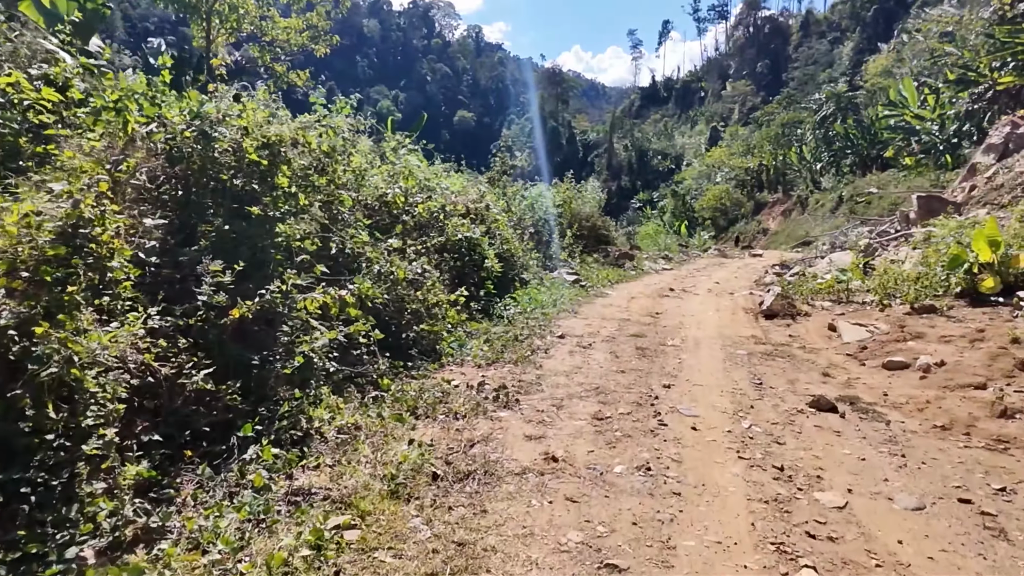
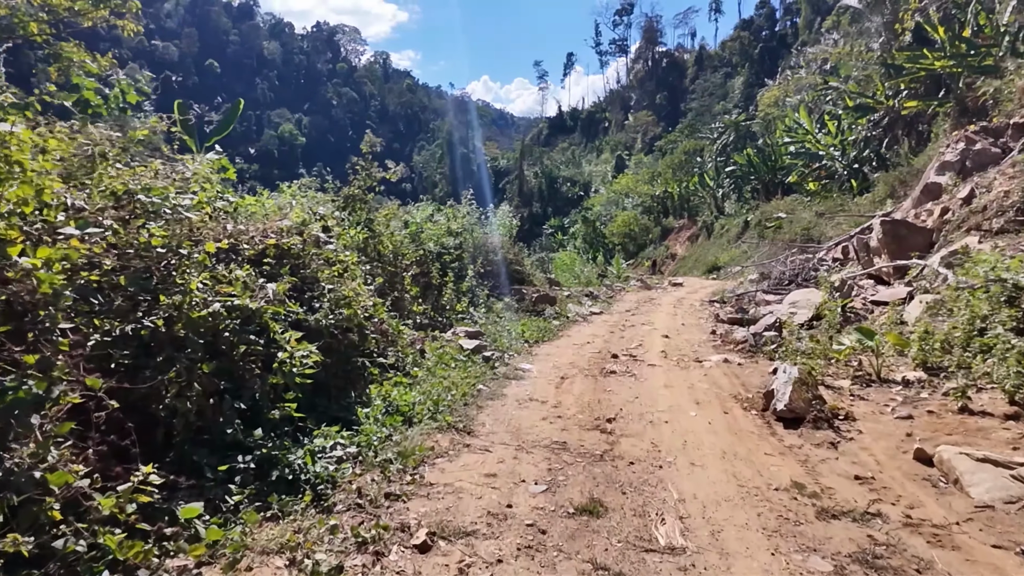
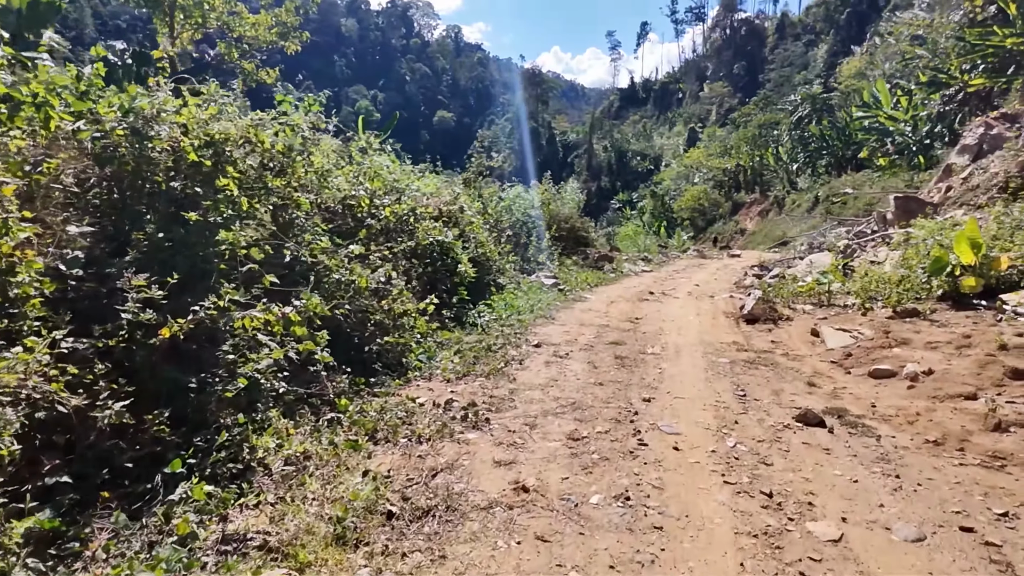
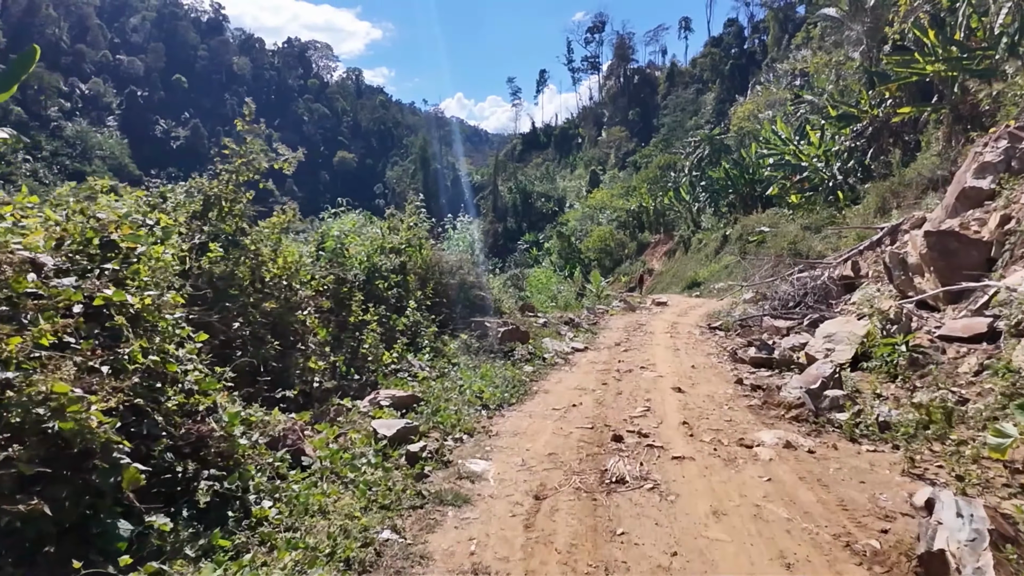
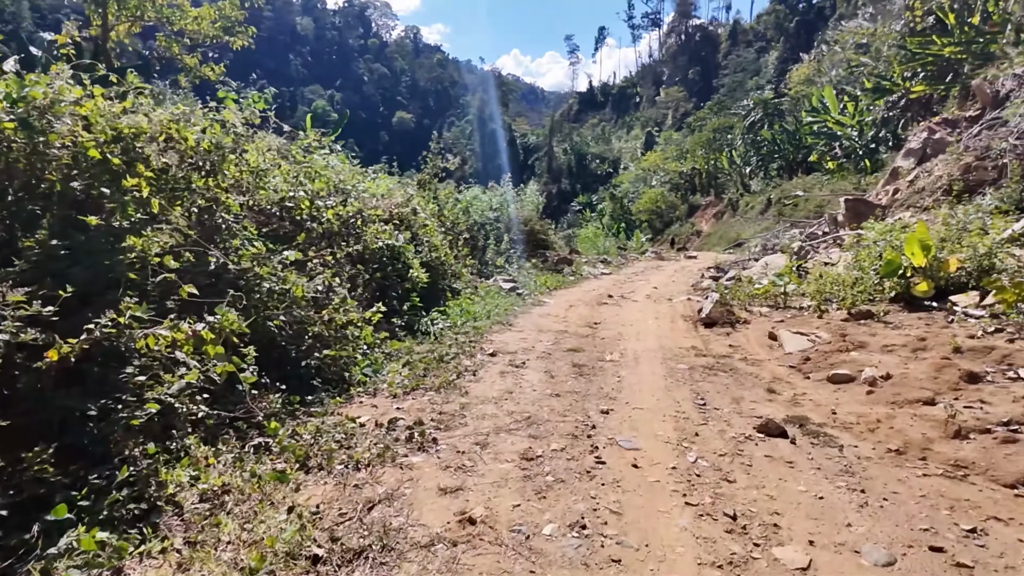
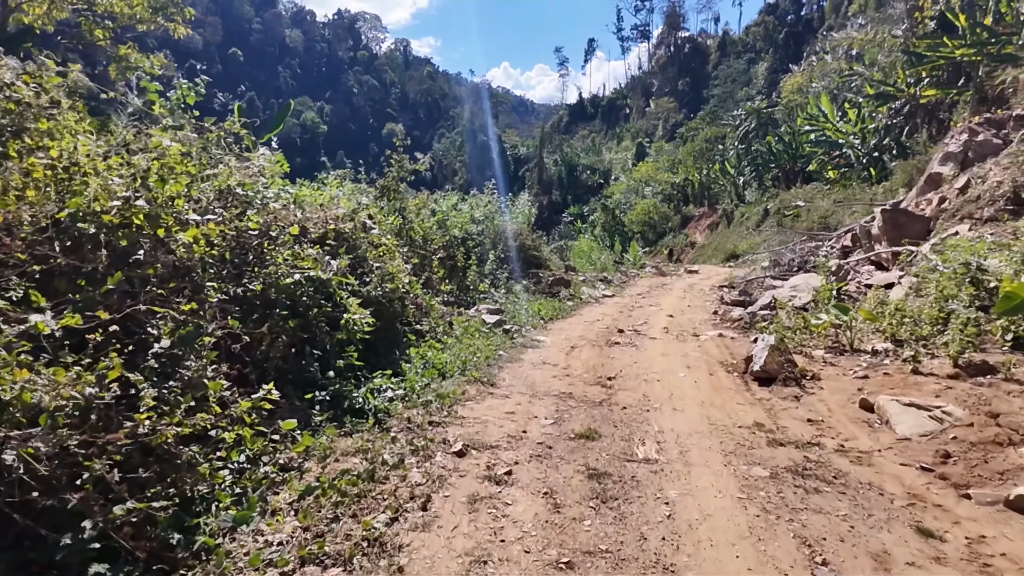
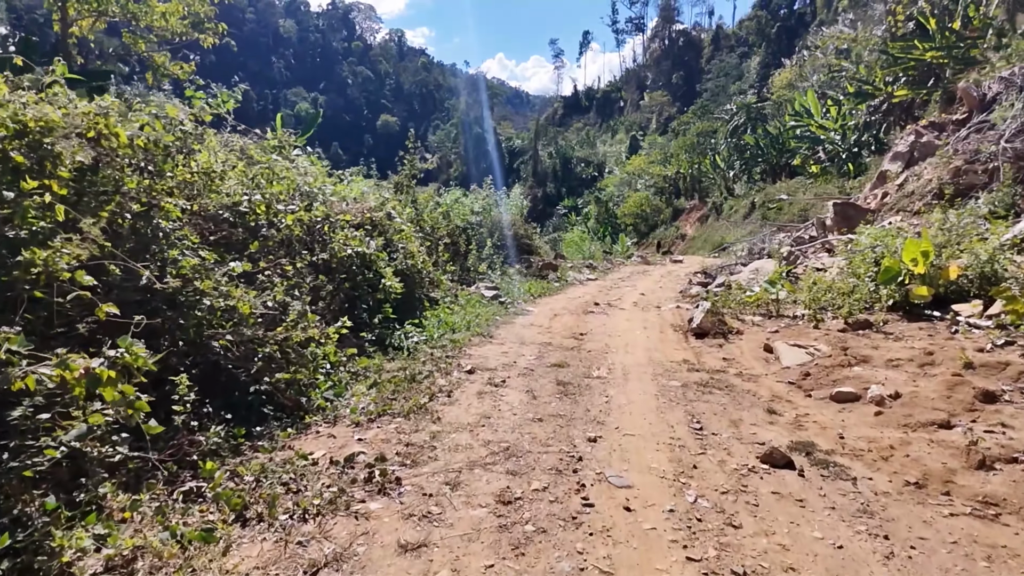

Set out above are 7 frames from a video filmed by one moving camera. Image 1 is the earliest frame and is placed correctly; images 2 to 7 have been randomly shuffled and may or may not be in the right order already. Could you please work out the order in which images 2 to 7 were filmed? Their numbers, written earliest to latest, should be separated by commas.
3, 5, 7, 6, 2, 4
